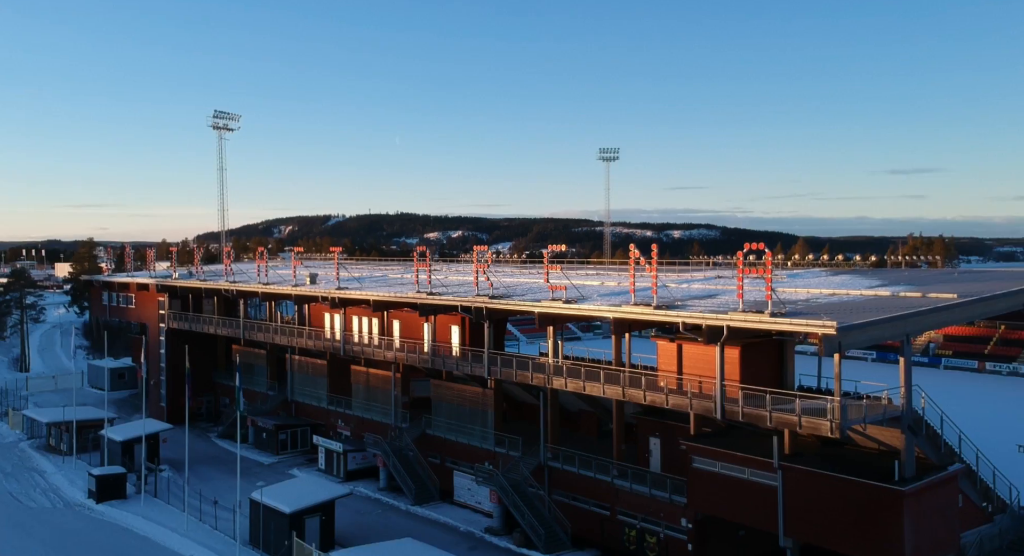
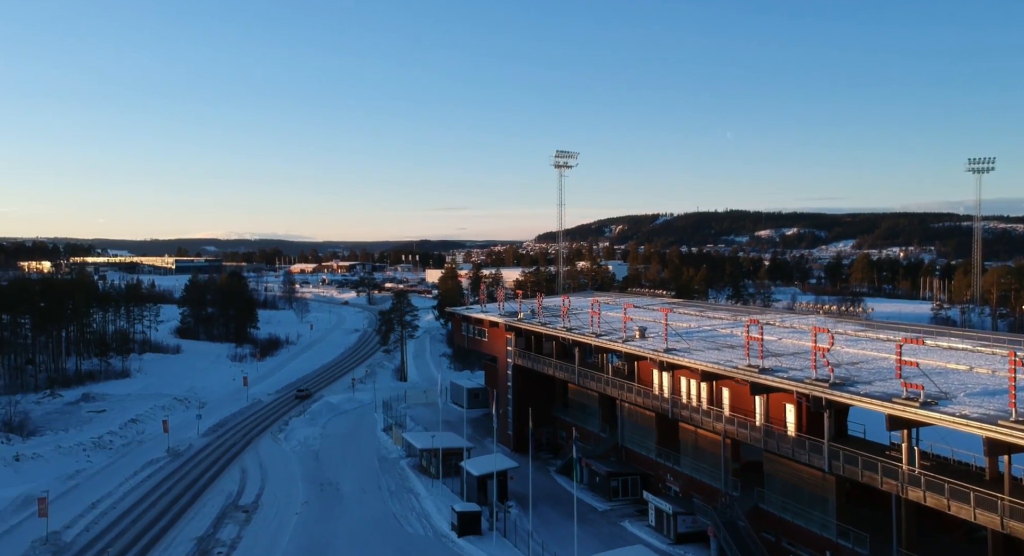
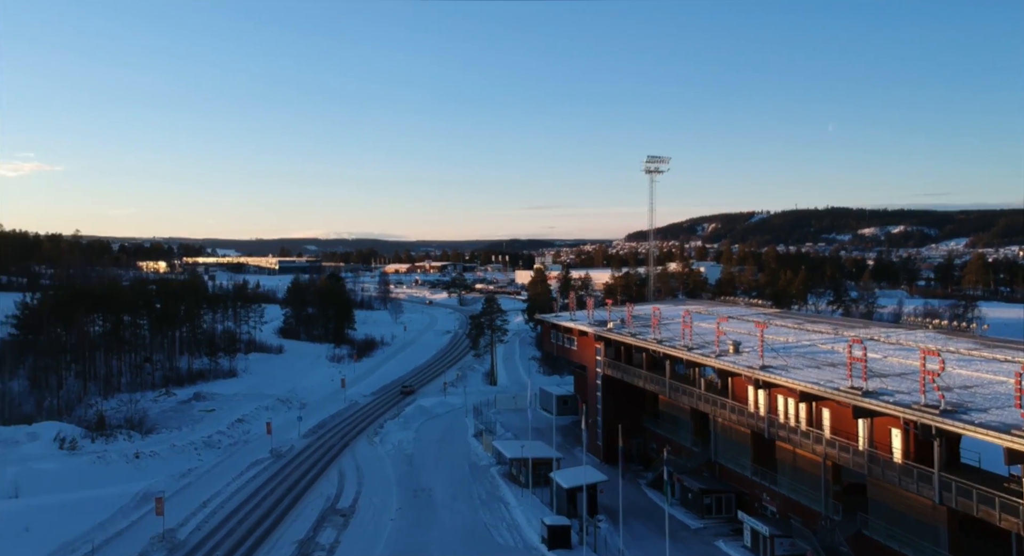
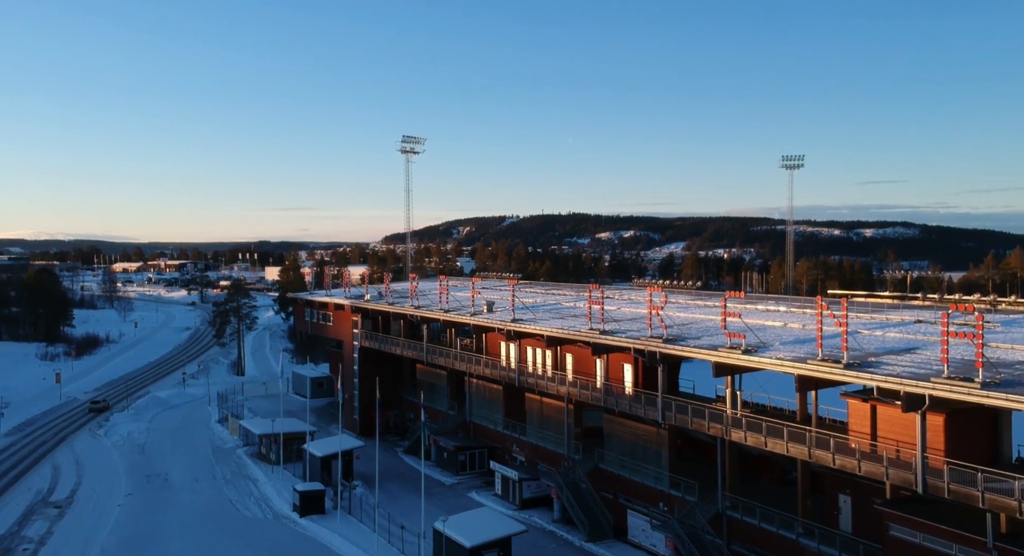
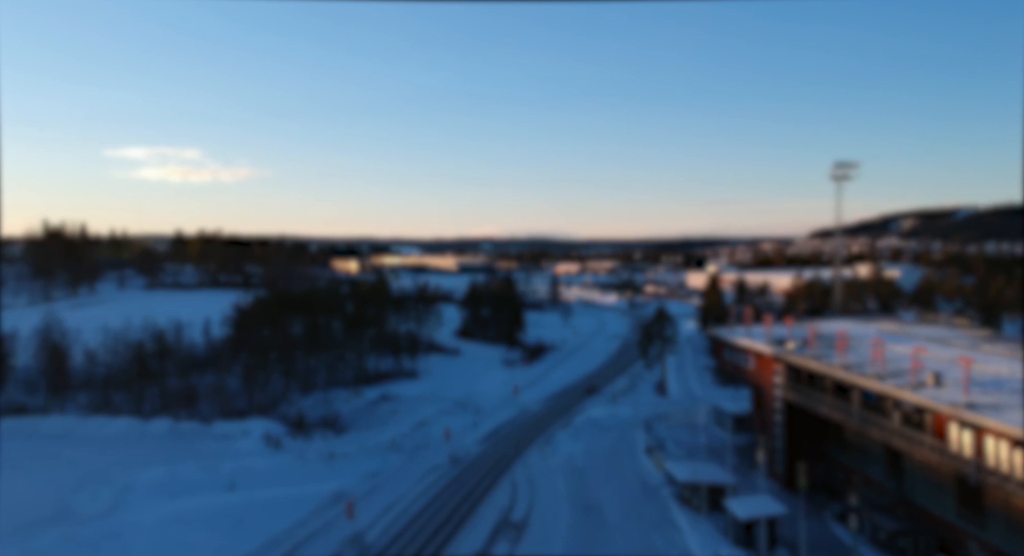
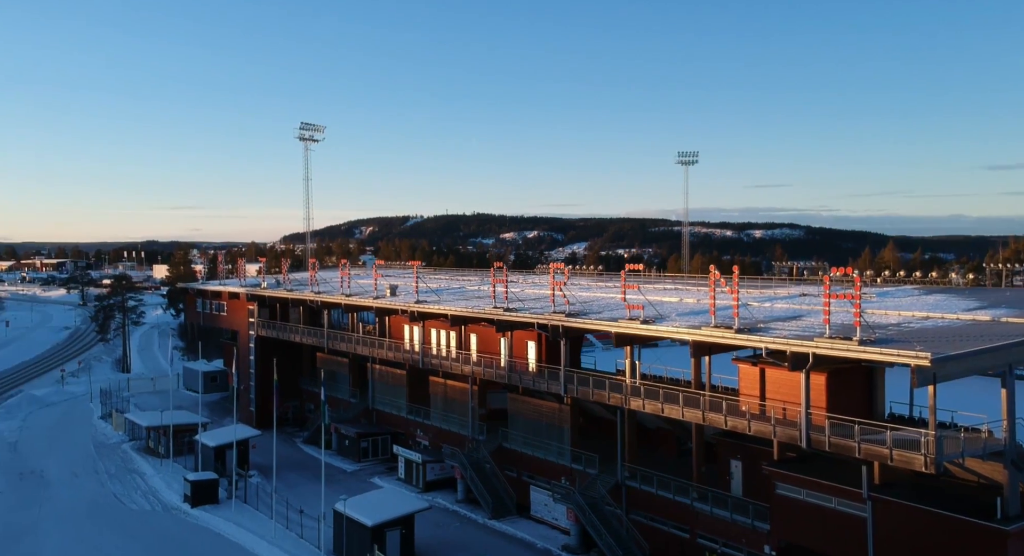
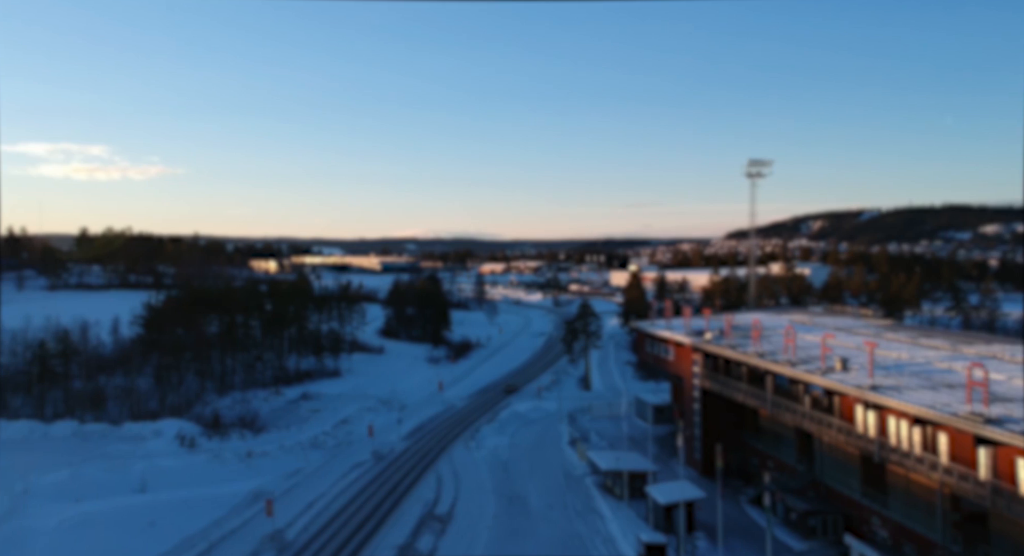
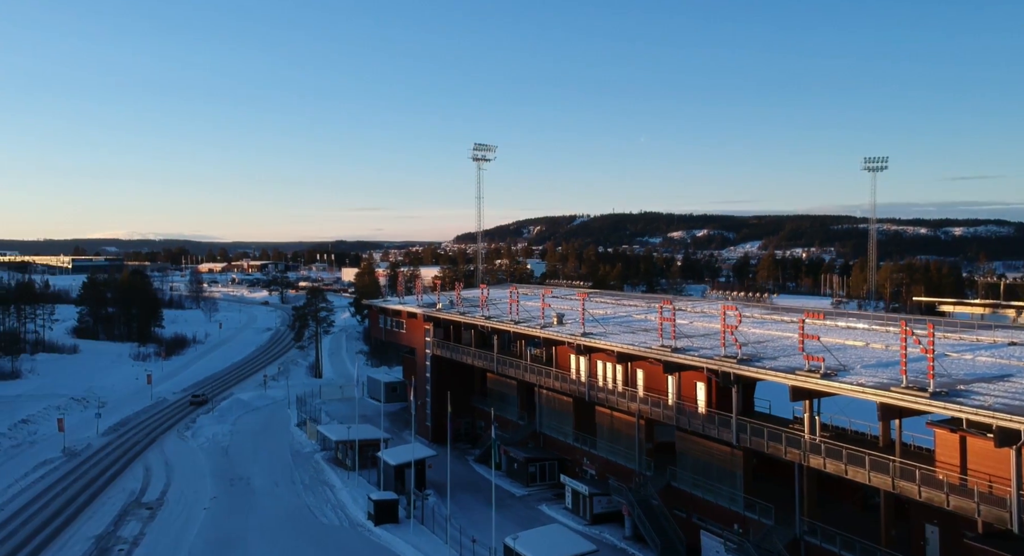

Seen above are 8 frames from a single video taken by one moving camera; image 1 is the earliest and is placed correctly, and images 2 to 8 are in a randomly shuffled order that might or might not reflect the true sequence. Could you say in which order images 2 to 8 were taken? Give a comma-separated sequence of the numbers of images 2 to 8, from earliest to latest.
6, 4, 8, 2, 3, 7, 5
